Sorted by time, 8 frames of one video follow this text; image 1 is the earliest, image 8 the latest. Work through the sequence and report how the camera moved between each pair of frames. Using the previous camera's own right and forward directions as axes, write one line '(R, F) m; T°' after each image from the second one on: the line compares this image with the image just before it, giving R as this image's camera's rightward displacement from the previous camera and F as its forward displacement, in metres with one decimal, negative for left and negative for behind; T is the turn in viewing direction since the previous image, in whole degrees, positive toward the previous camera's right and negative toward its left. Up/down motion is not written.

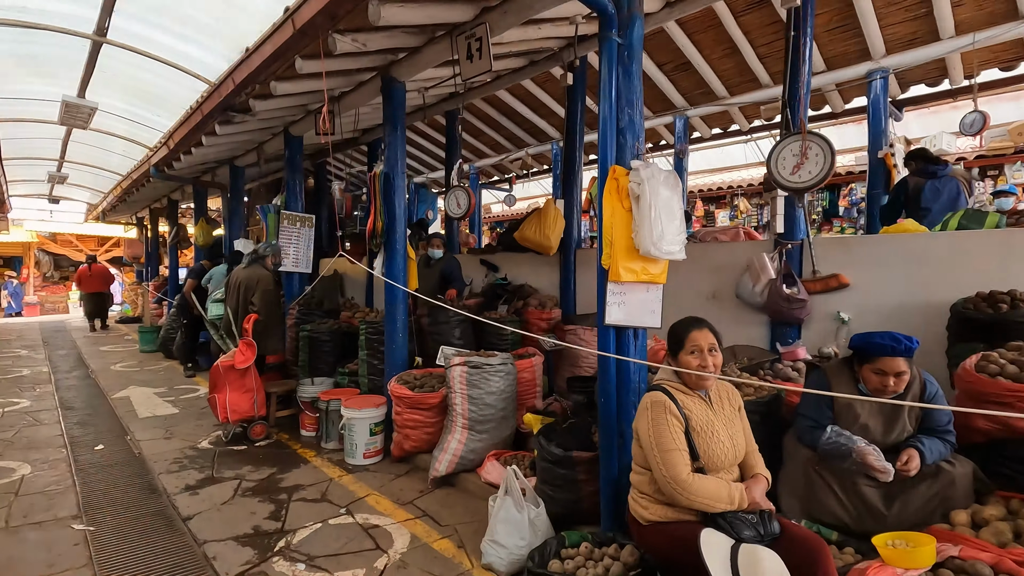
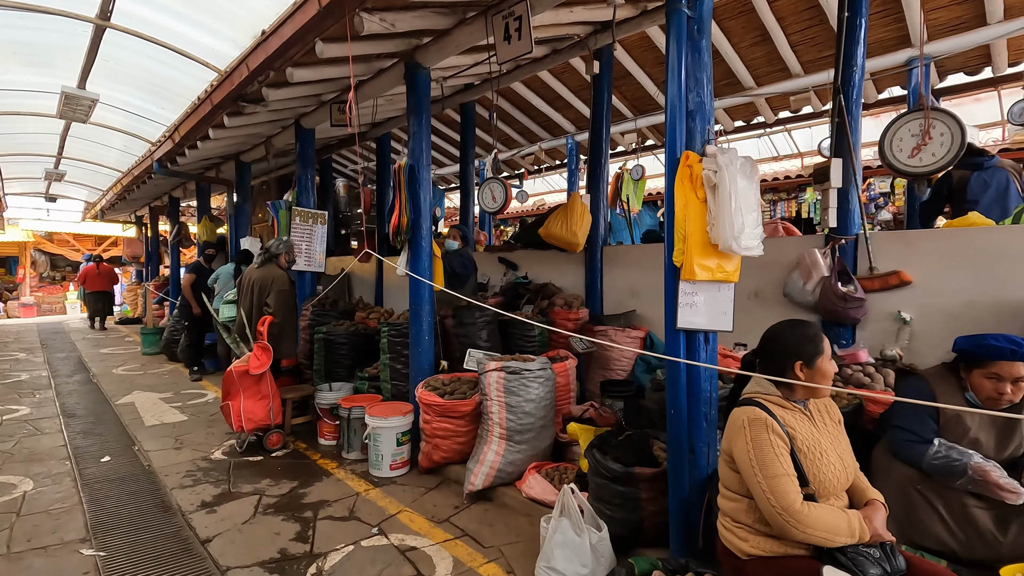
(-0.2, +0.2) m; 0°
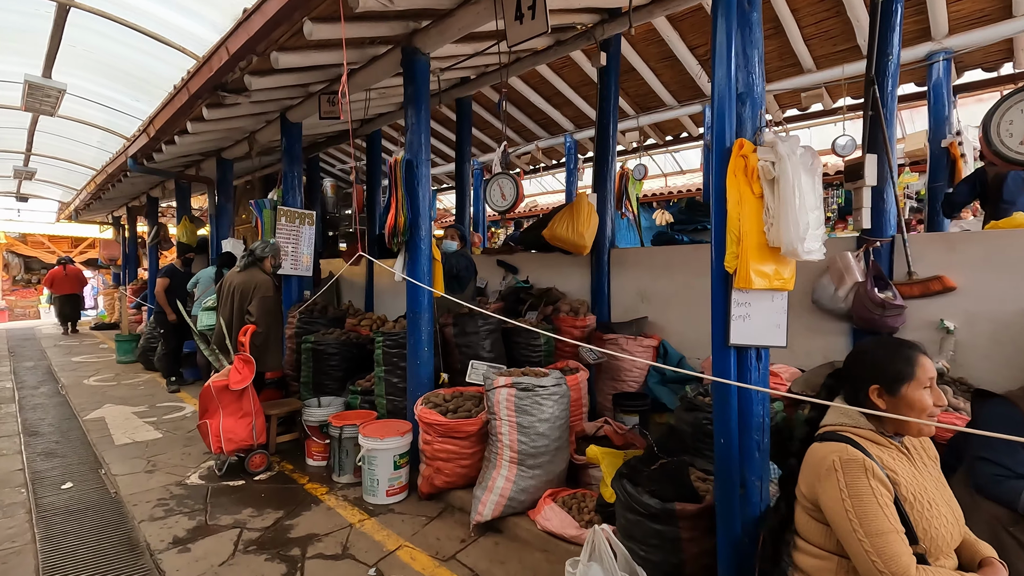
(-0.1, +0.3) m; +1°
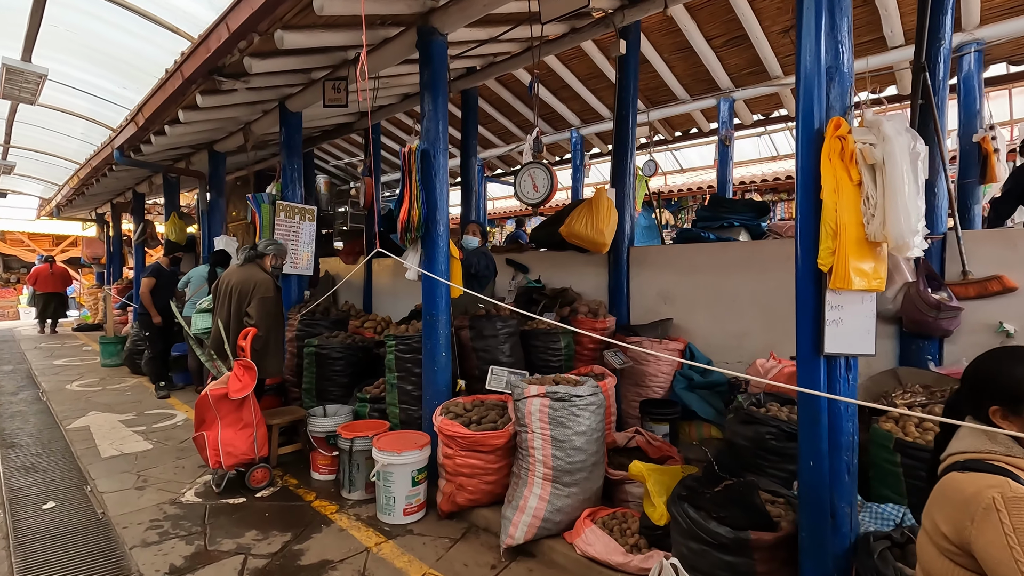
(-0.2, +0.2) m; +1°
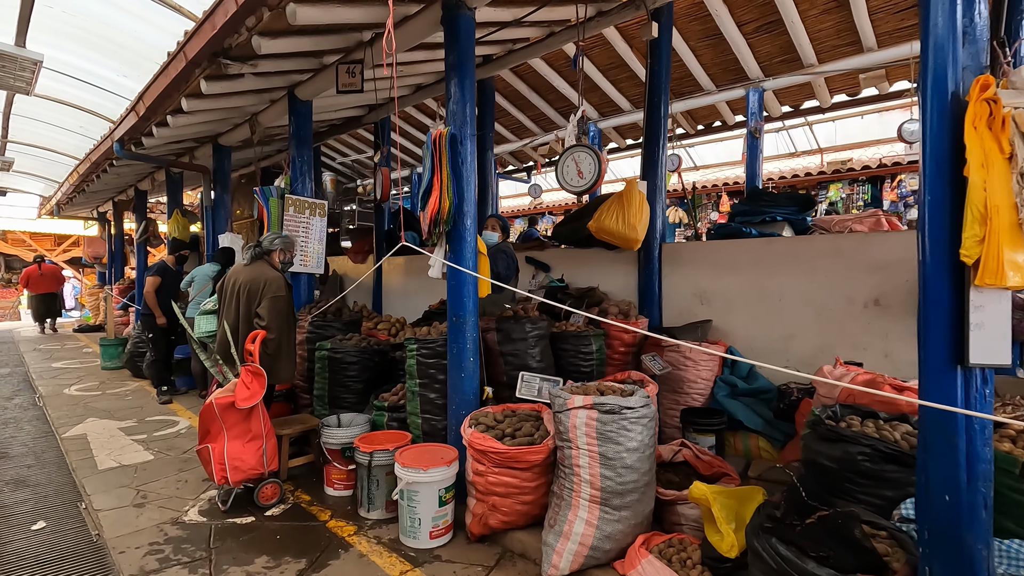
(-0.2, +0.3) m; 0°
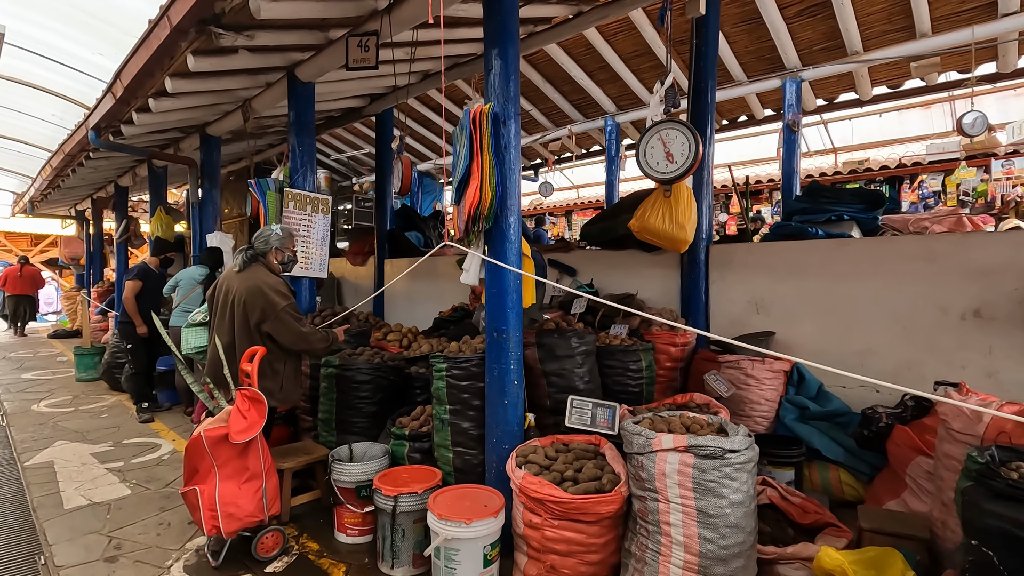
(-0.3, +0.5) m; +1°
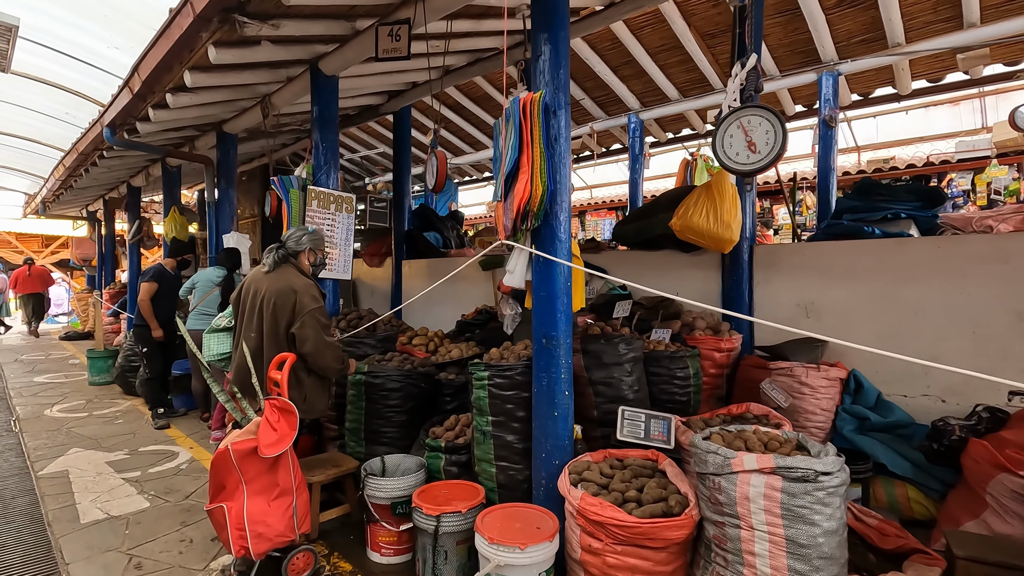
(-0.2, +0.2) m; -1°
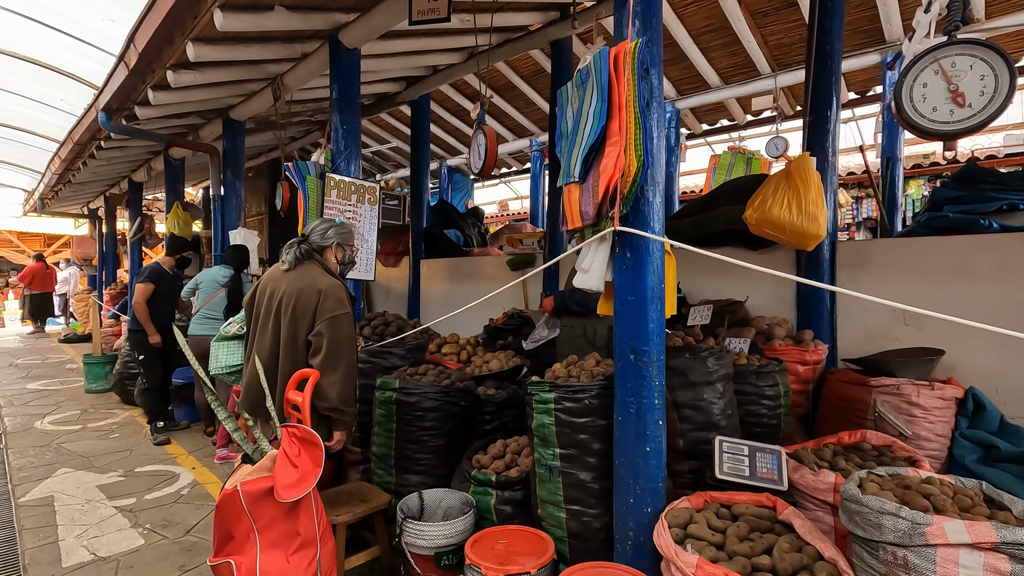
(-0.2, +0.4) m; 0°
